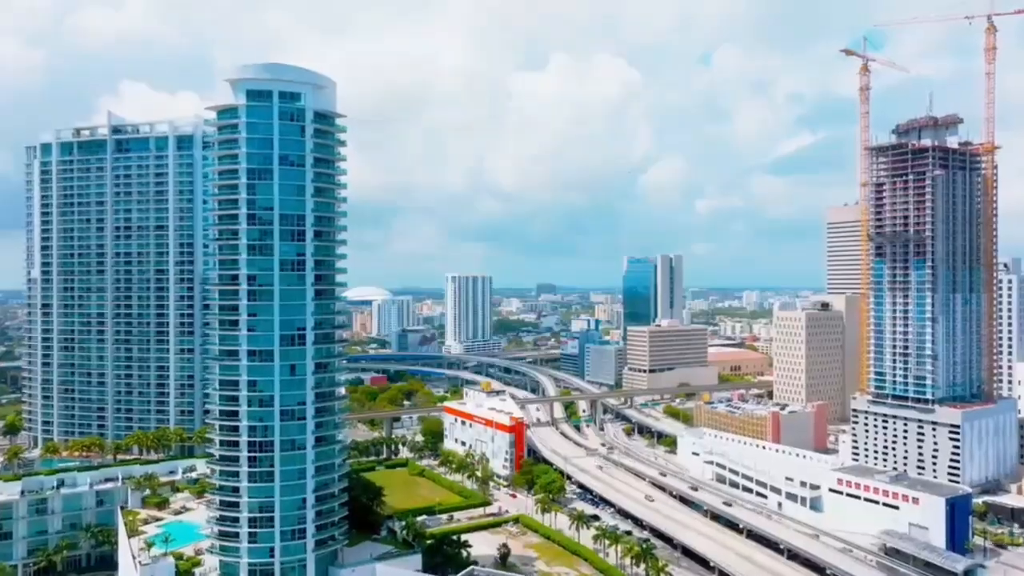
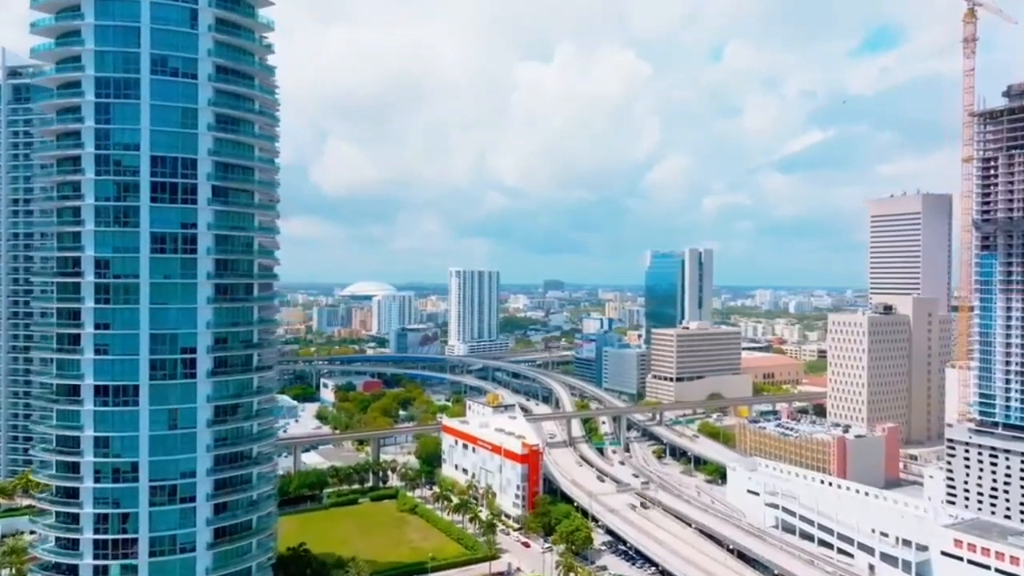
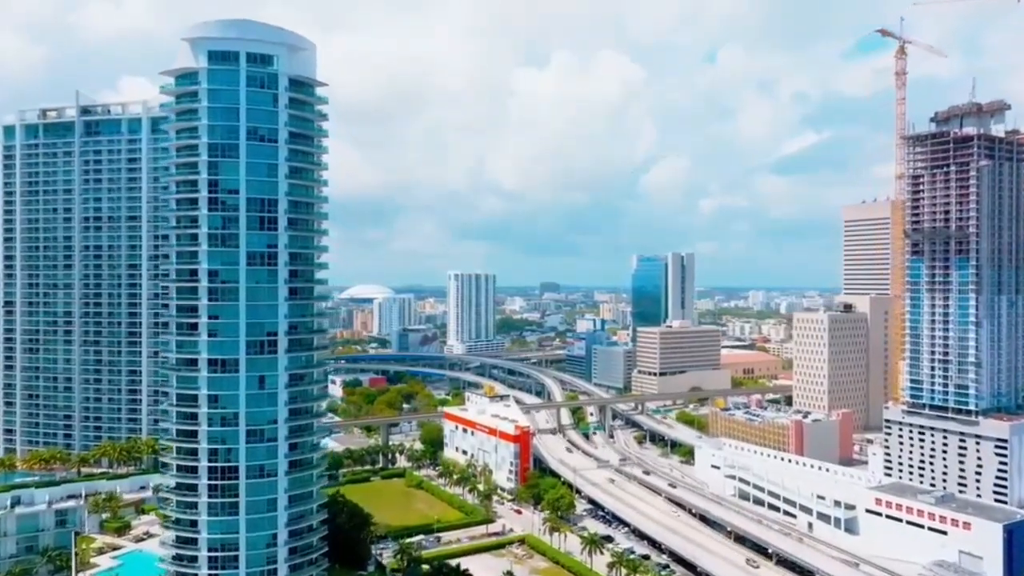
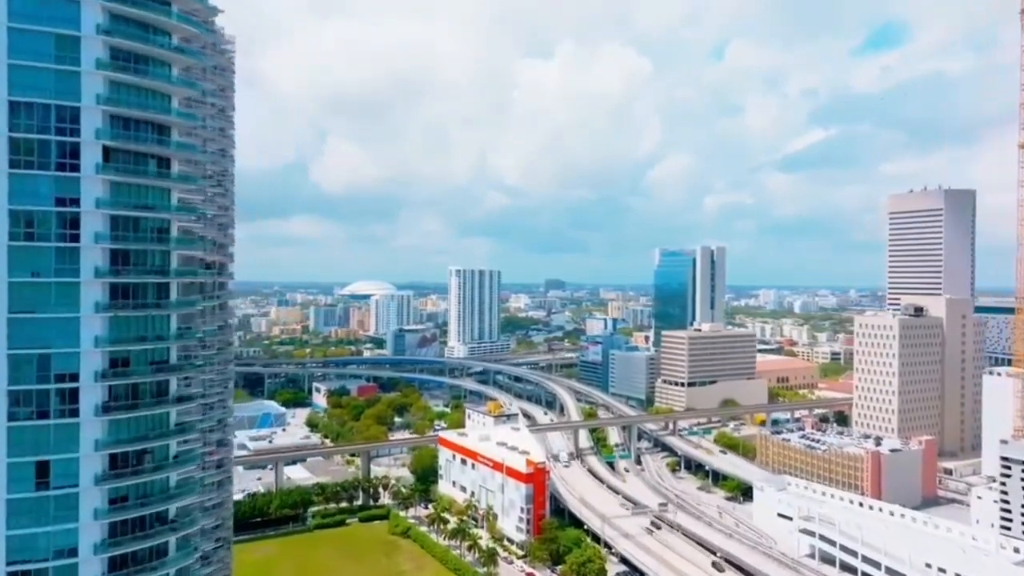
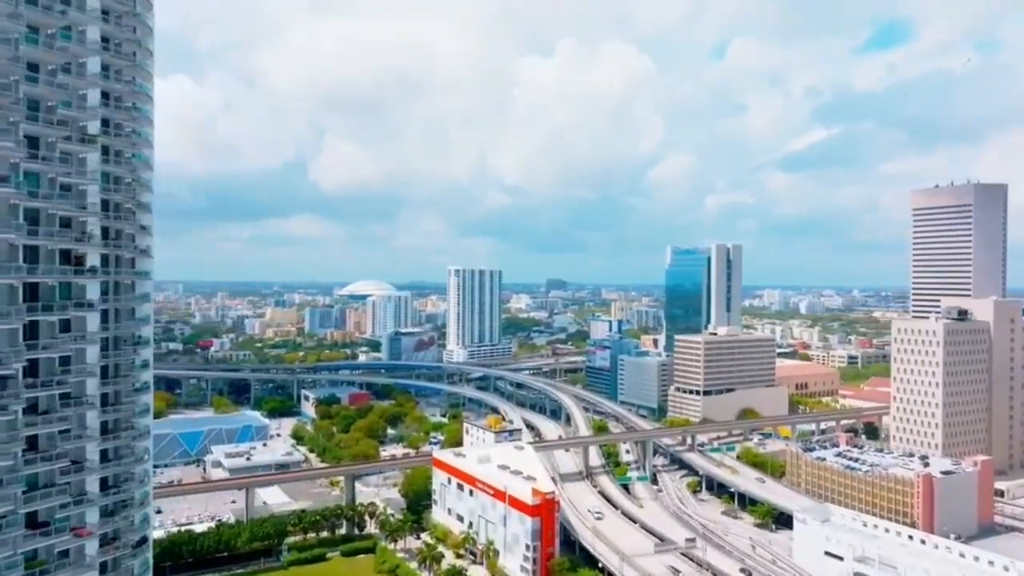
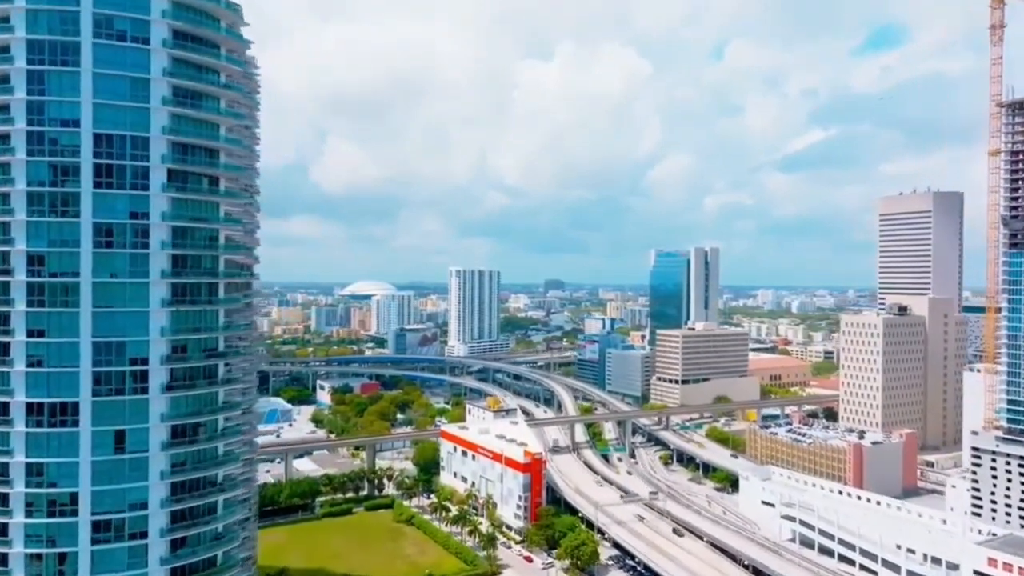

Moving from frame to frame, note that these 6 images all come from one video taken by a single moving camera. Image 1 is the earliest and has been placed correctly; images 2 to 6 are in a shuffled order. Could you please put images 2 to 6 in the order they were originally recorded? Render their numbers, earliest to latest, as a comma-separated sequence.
3, 2, 6, 4, 5
